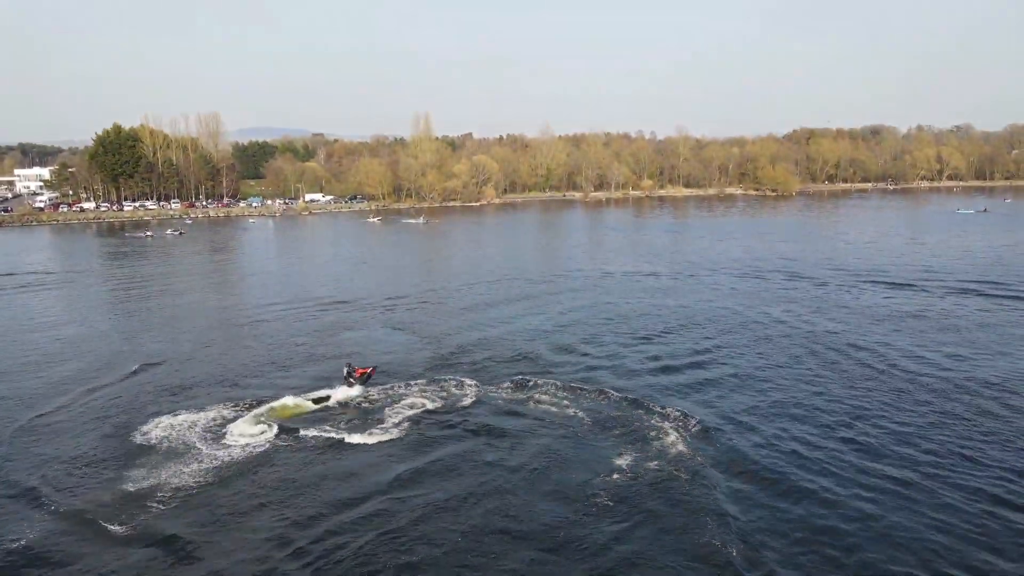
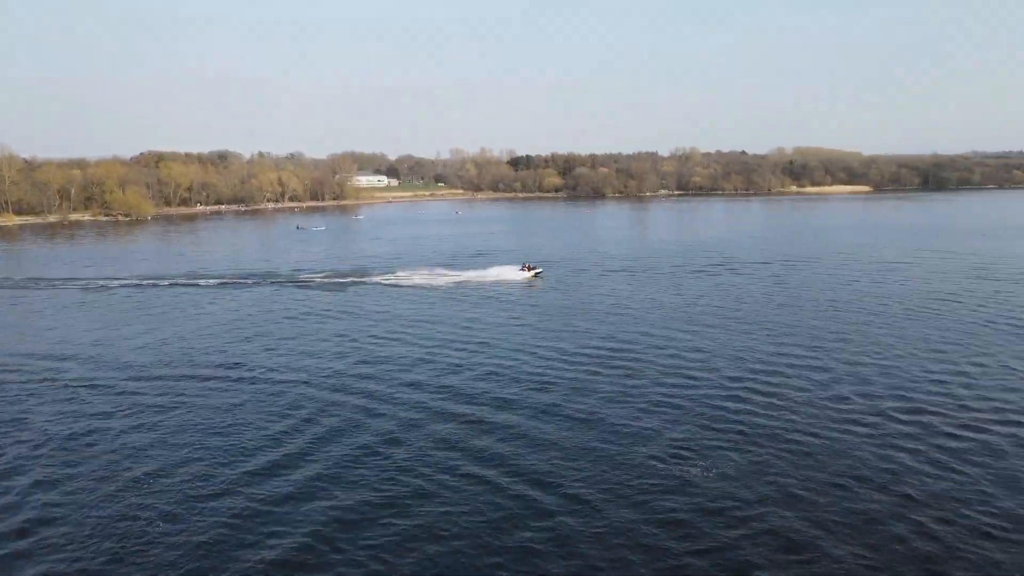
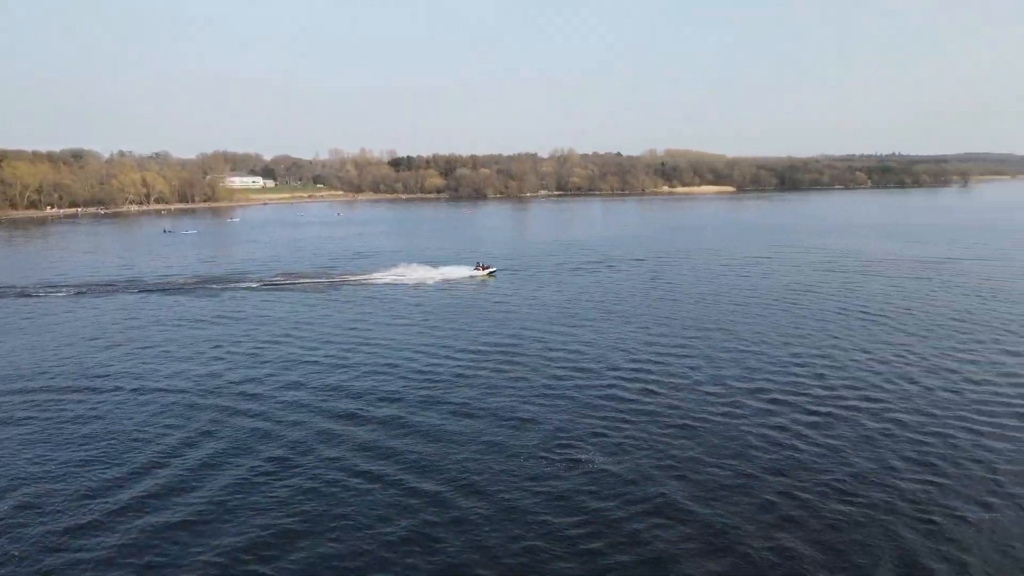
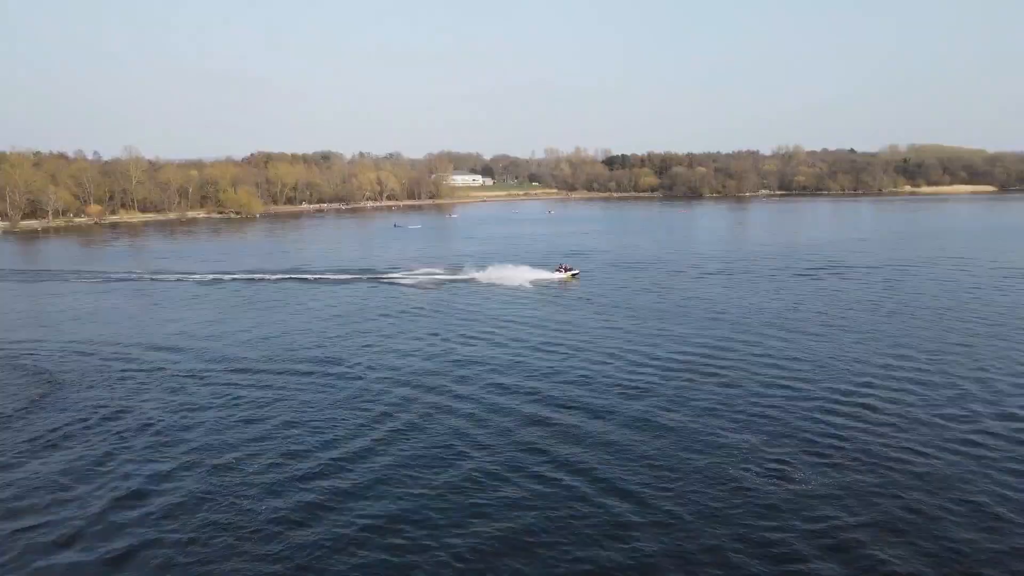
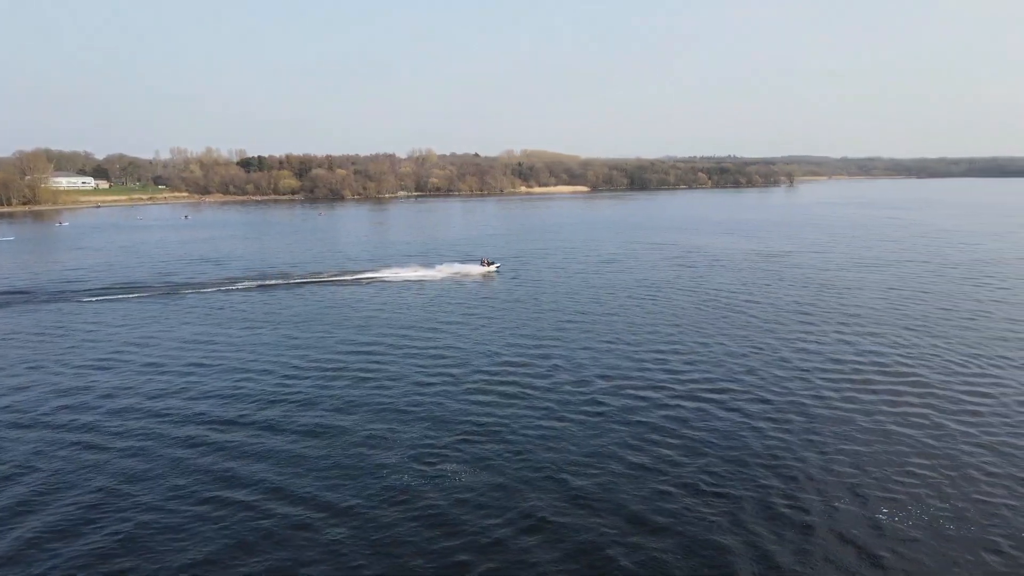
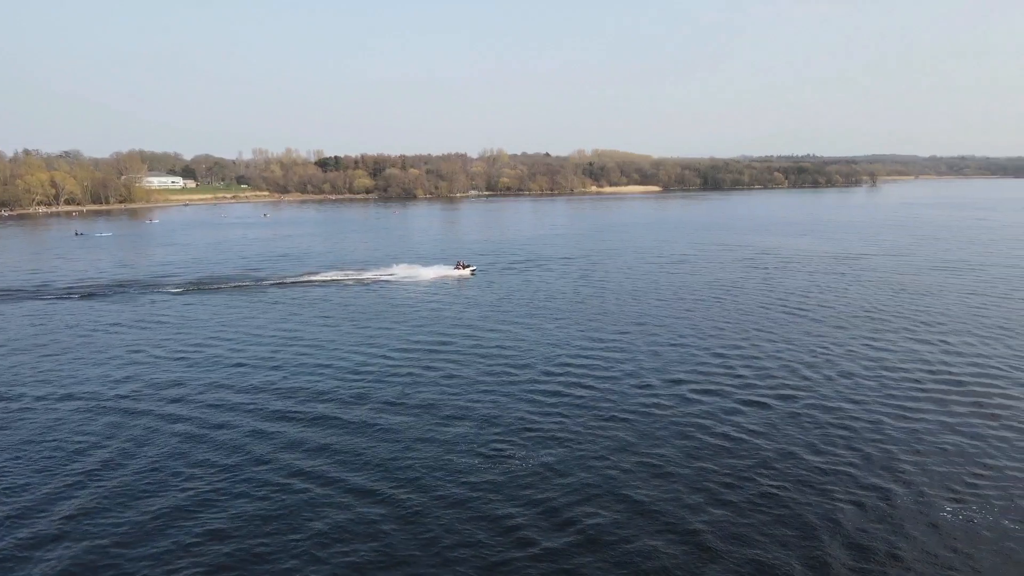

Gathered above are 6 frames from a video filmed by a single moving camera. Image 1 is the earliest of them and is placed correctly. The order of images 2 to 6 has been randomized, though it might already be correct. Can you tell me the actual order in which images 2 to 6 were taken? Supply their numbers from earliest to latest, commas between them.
4, 2, 3, 6, 5
